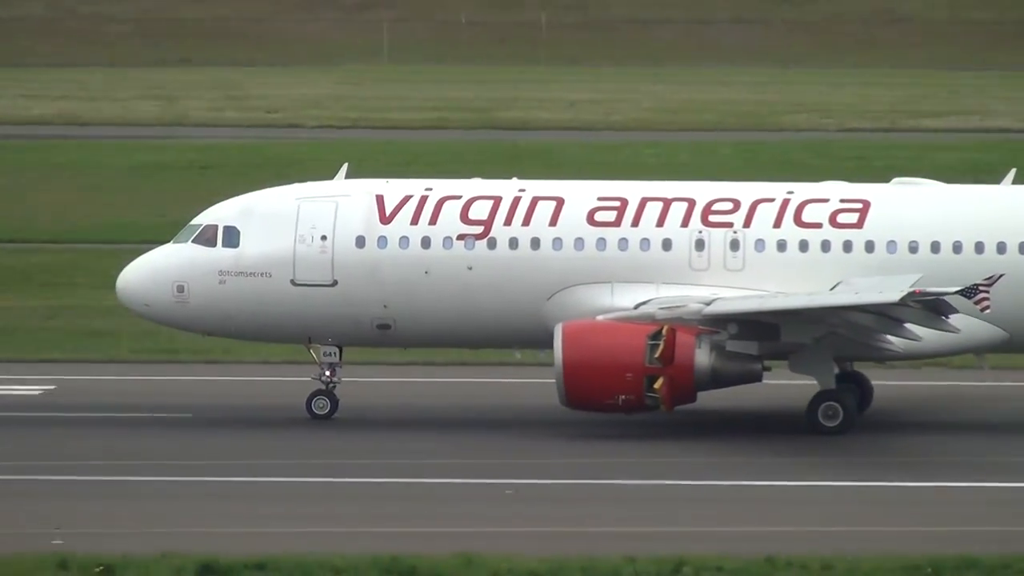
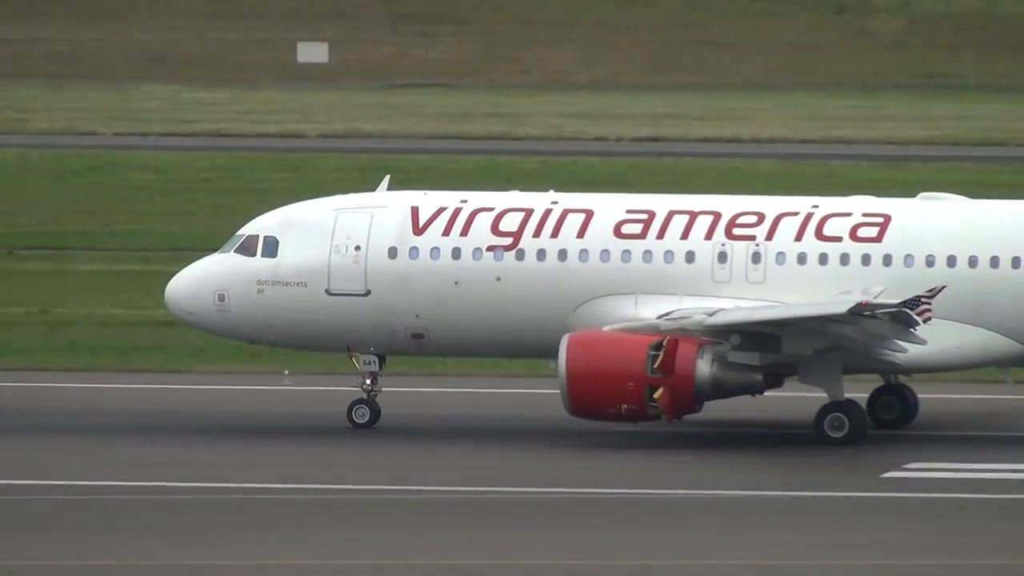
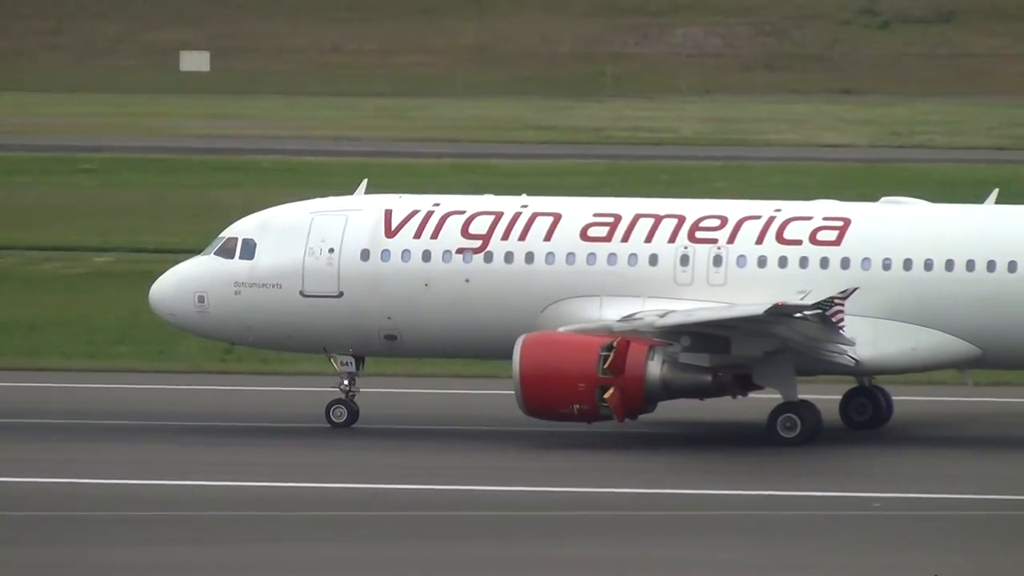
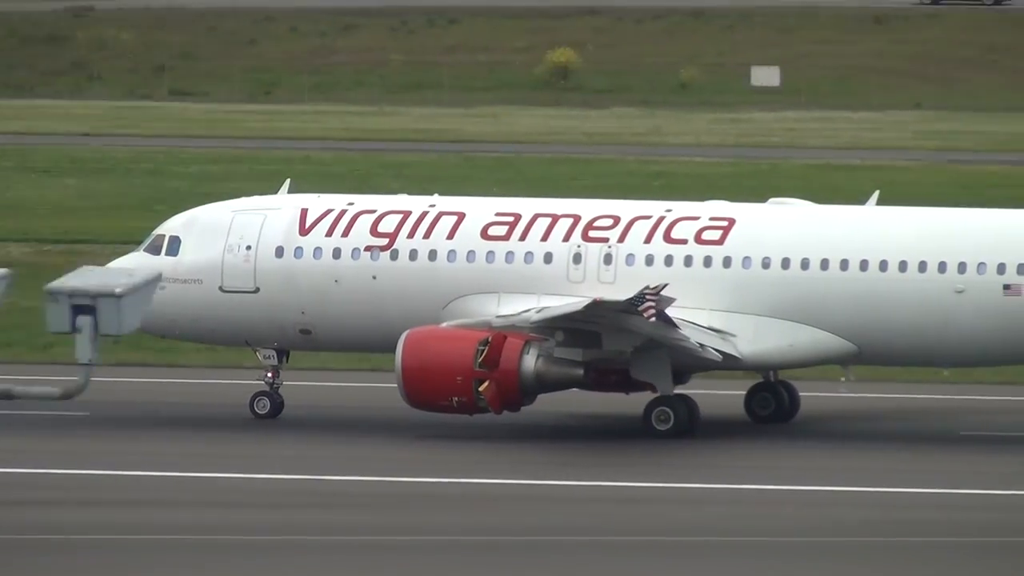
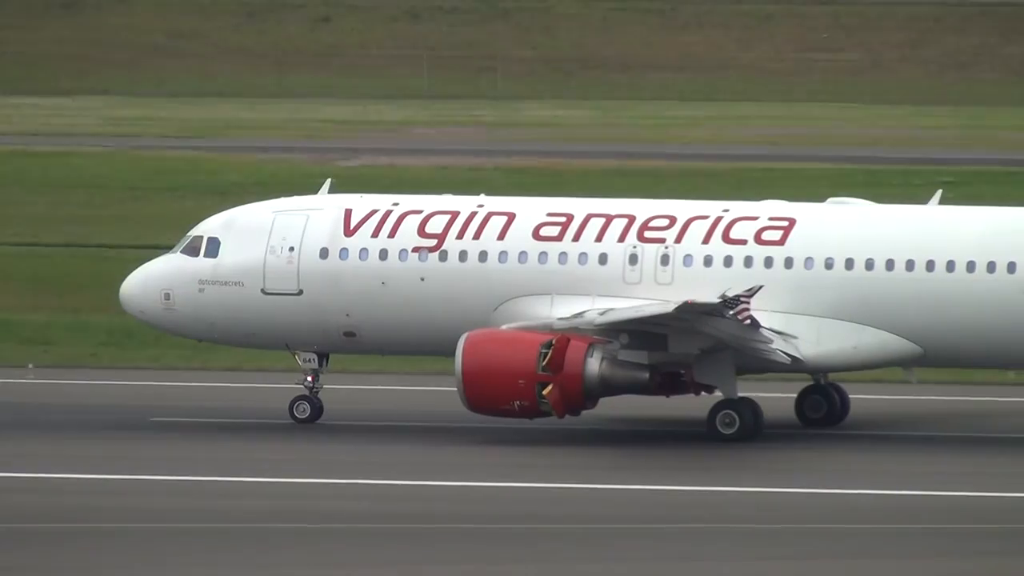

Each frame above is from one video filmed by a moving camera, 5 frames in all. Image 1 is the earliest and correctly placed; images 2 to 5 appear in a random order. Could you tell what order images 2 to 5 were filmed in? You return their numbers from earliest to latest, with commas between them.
2, 3, 5, 4
